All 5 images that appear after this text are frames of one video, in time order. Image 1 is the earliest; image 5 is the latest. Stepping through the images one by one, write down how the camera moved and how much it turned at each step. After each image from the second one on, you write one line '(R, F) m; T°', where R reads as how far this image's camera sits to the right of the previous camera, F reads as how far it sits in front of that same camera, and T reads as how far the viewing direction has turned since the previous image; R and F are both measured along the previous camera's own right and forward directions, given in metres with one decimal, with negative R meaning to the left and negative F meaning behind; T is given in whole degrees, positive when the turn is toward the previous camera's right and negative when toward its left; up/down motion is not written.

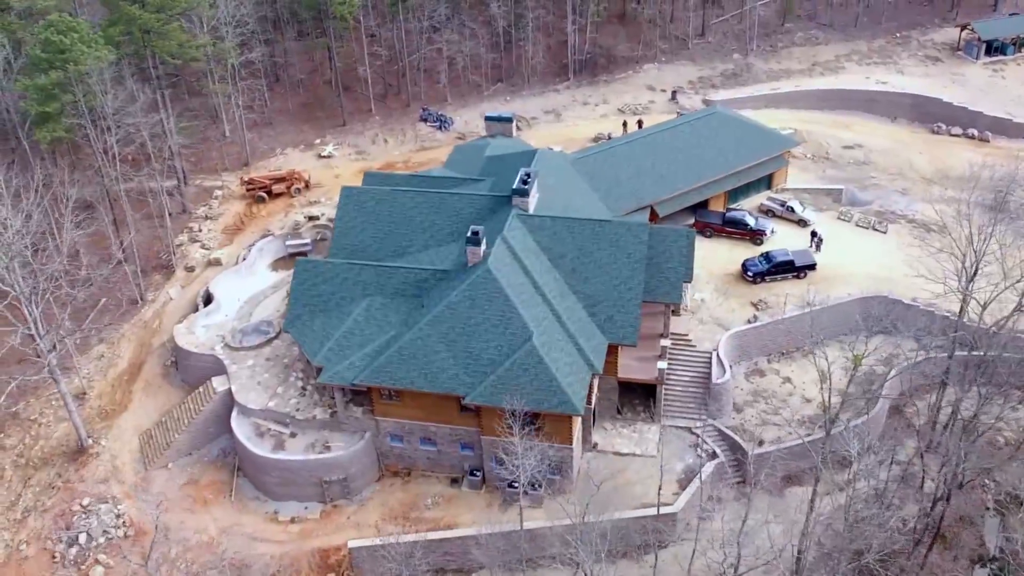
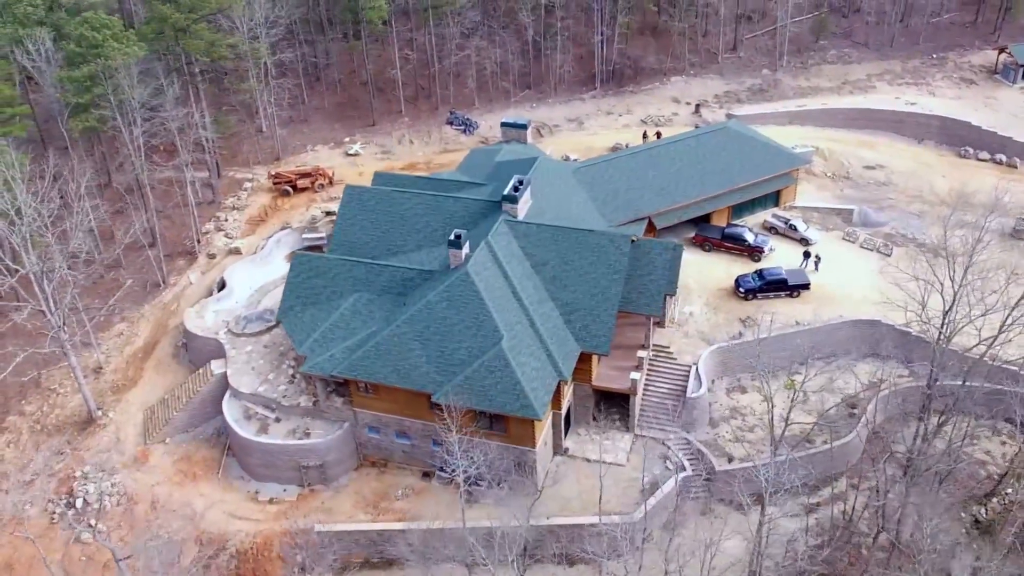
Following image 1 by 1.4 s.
(+3.2, -0.6) m; -4°
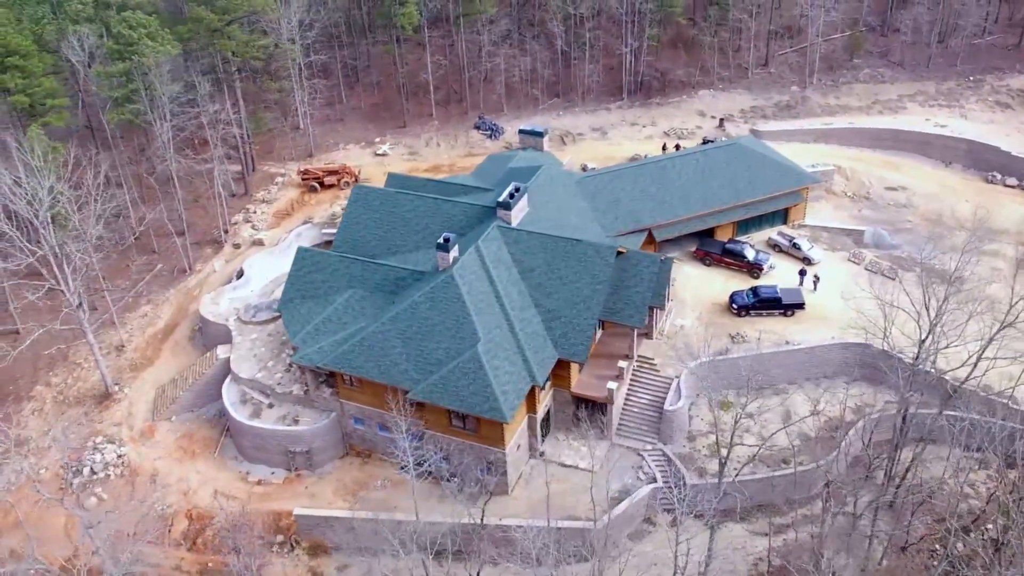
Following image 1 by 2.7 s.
(+3.0, -0.8) m; -4°
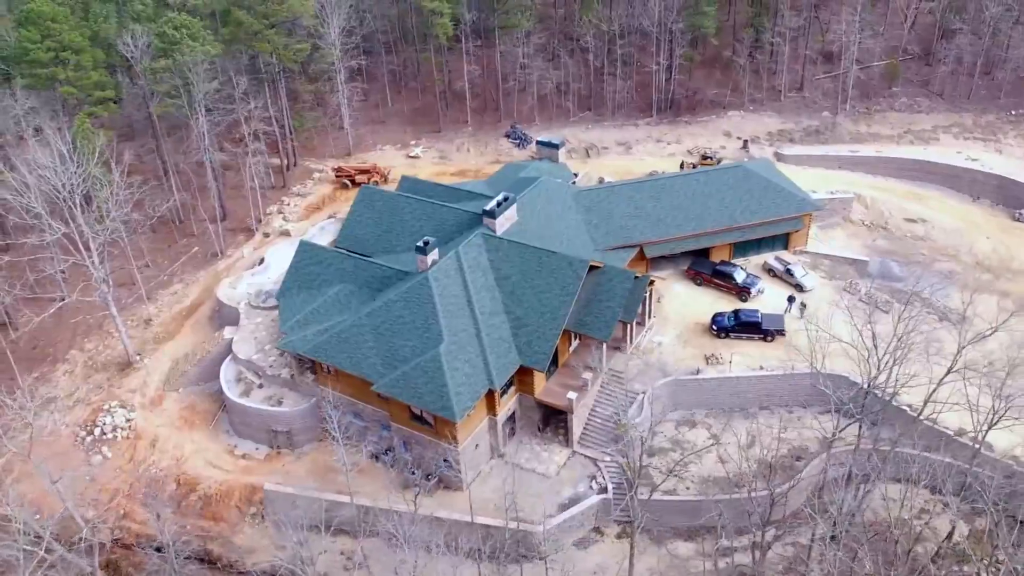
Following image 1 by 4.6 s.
(+4.6, -1.2) m; -6°
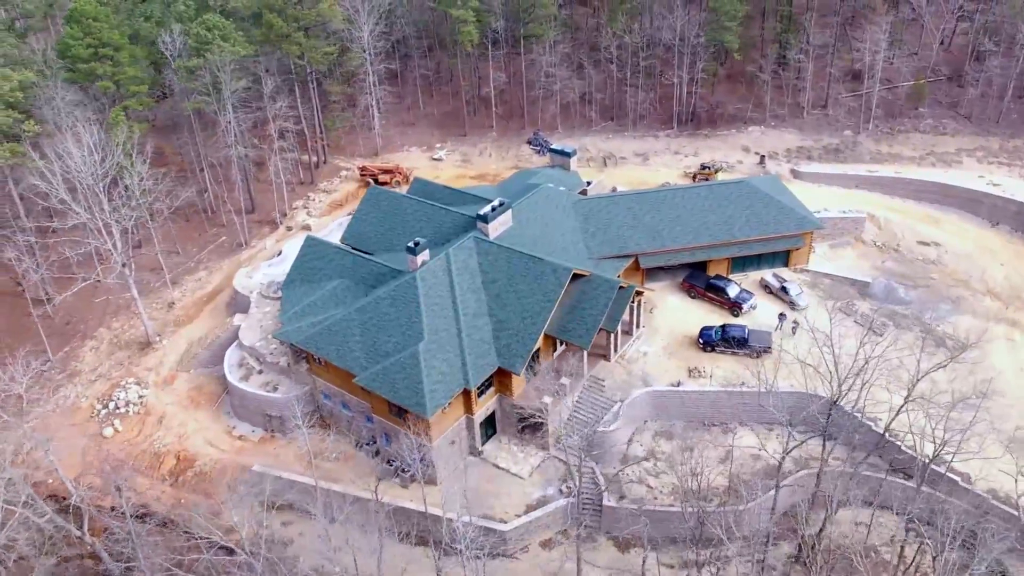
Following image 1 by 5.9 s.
(+3.2, -0.9) m; -4°
